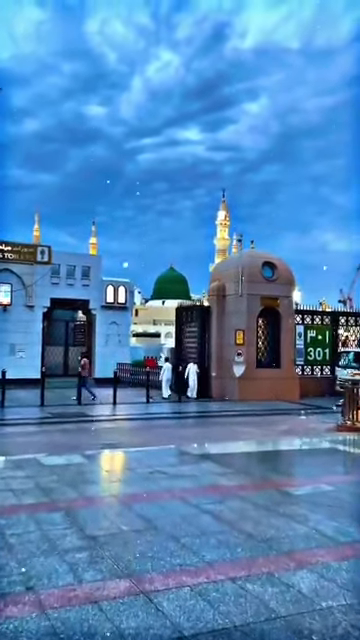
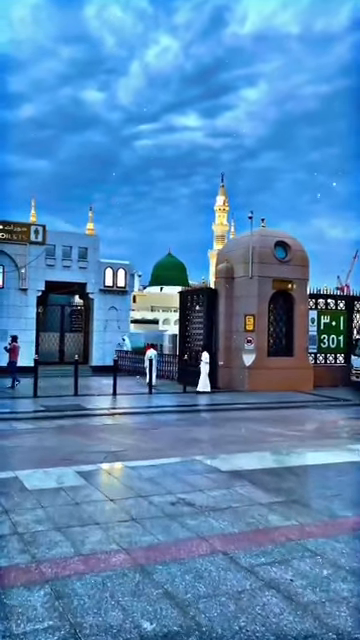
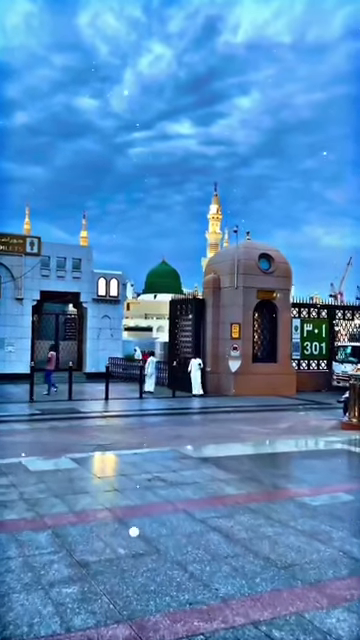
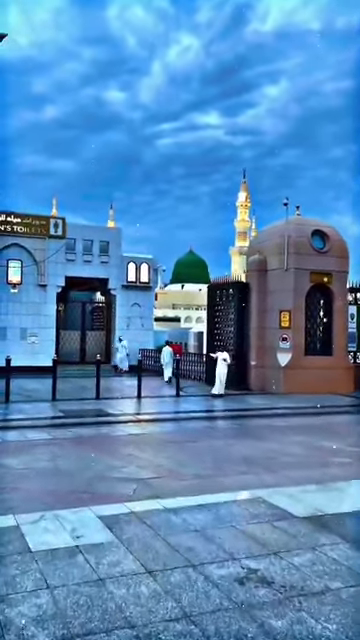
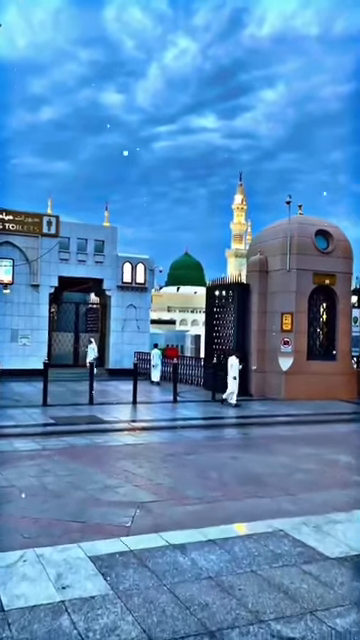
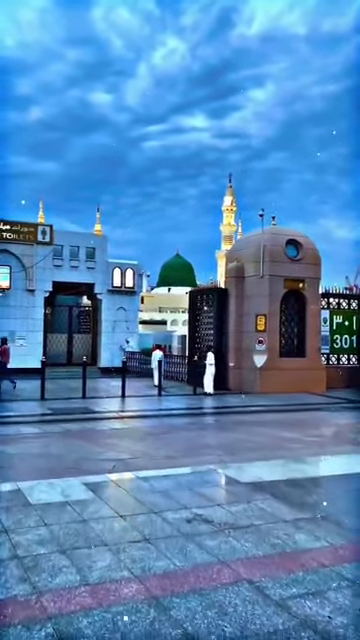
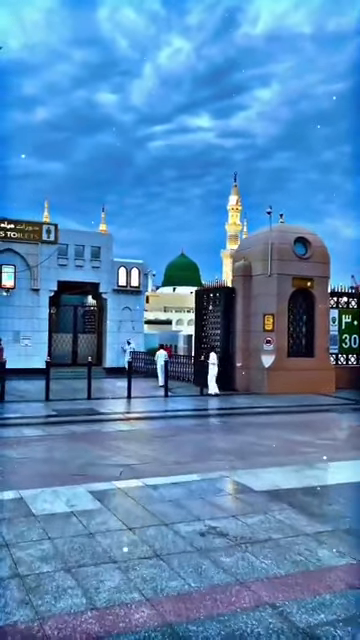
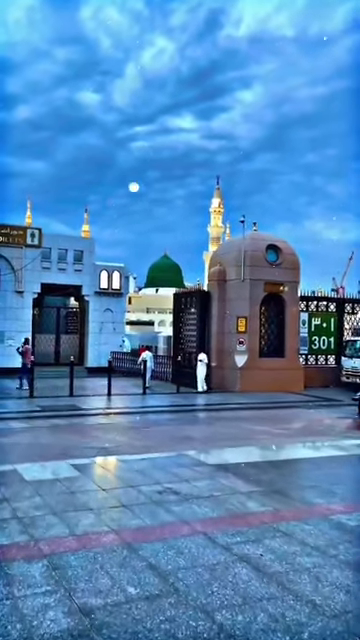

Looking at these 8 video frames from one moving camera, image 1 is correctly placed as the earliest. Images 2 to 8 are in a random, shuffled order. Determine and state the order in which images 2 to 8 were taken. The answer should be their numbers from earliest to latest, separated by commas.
3, 8, 2, 6, 7, 4, 5
